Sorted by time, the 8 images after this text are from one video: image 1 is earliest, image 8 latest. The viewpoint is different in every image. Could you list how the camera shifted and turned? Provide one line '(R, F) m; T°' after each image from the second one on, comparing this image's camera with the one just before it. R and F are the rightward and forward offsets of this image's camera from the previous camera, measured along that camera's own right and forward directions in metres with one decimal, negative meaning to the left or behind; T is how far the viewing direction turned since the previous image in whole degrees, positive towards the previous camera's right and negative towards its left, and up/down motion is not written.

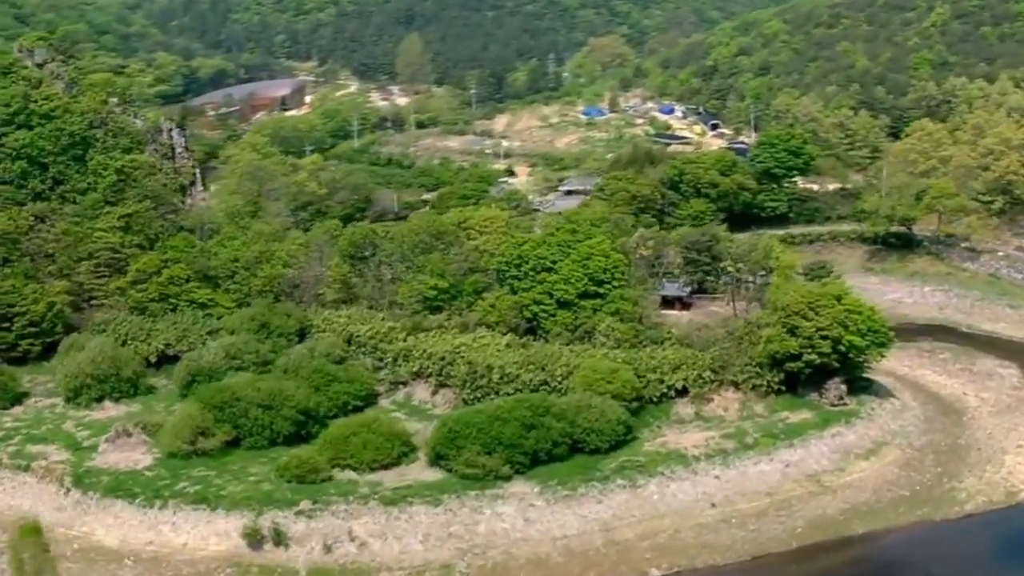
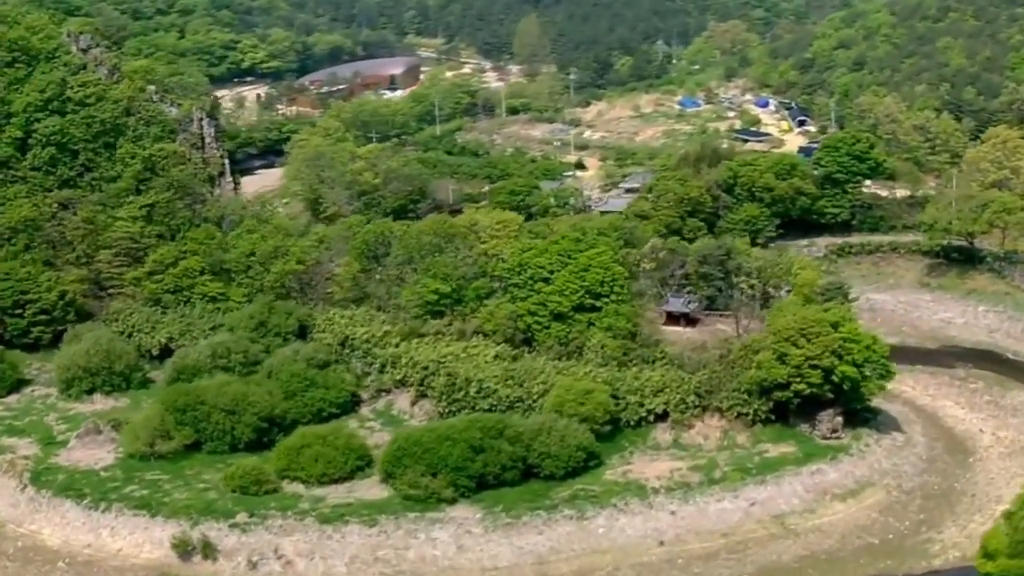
(+4.5, +1.4) m; -7°
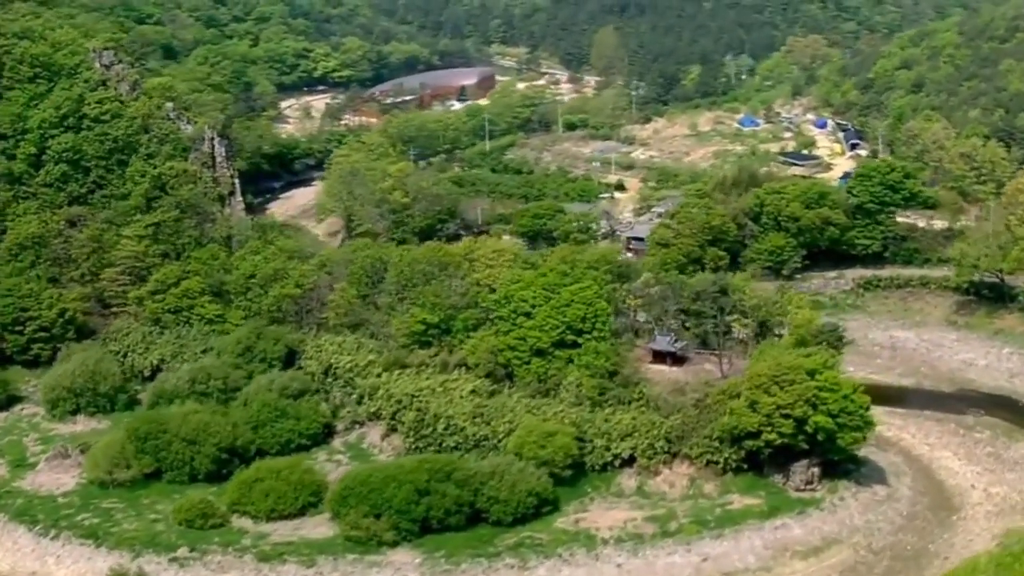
(+3.4, +0.9) m; -5°
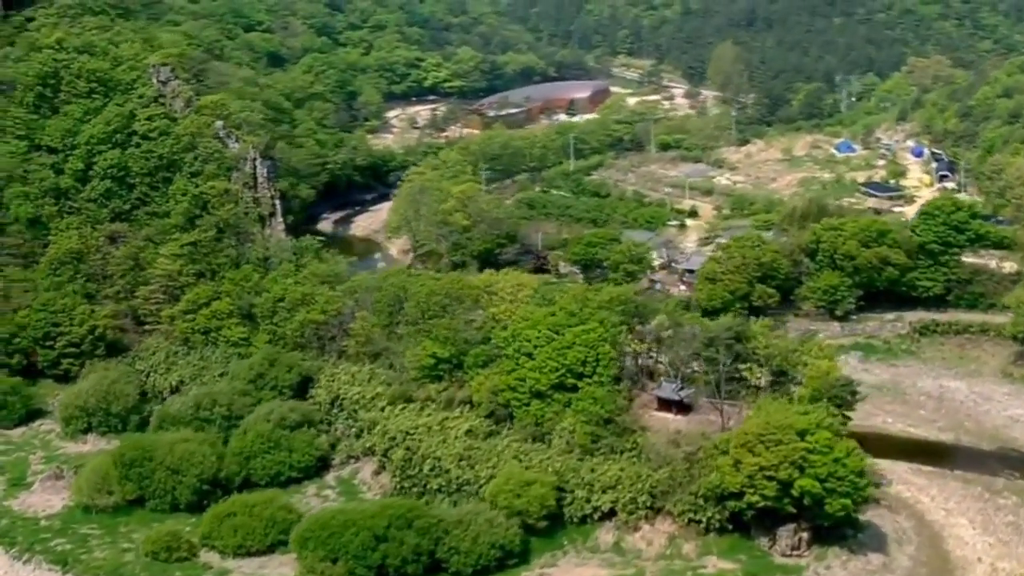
(+3.8, +1.1) m; -7°
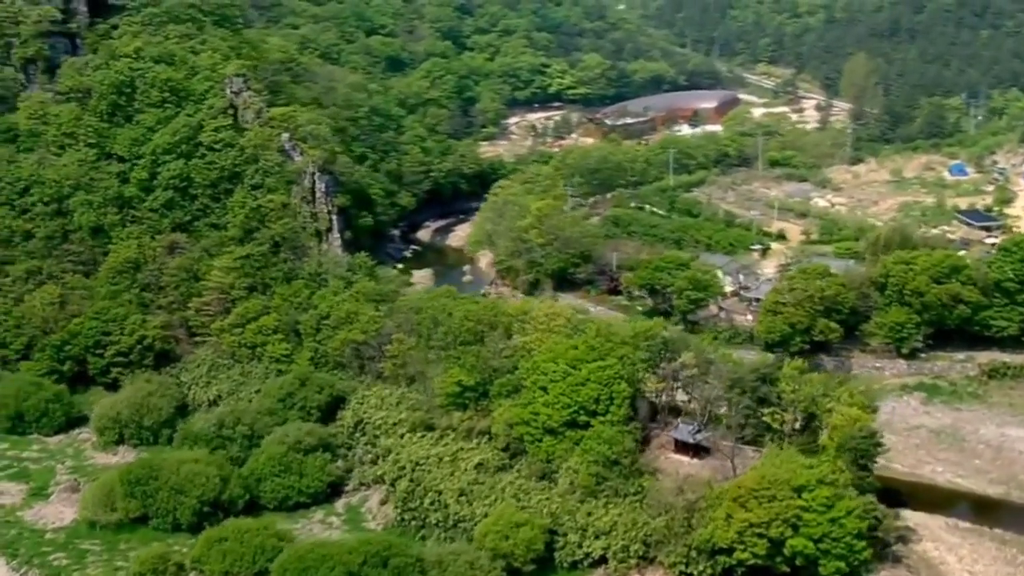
(+3.6, +1.0) m; -7°
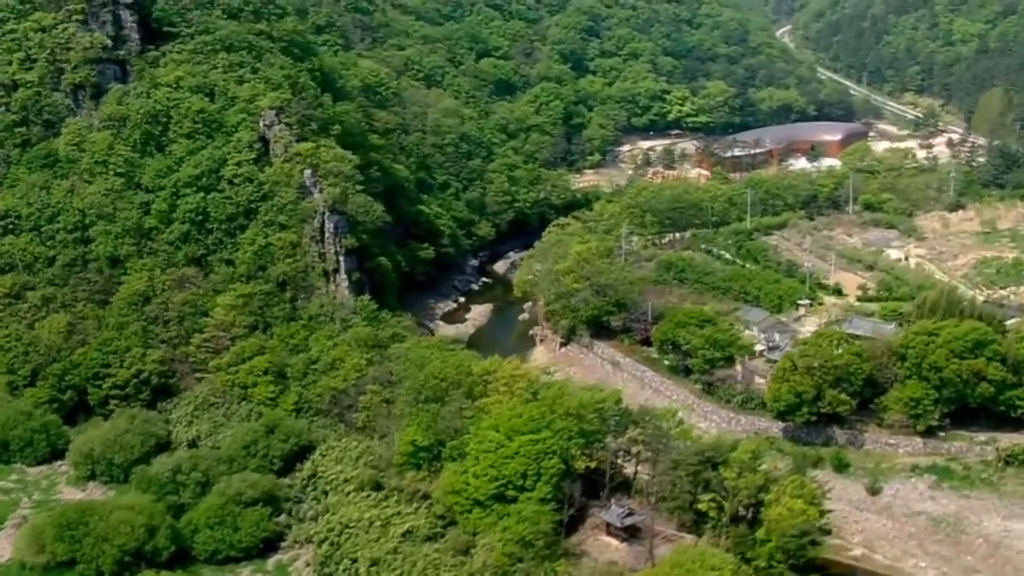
(+5.8, +1.7) m; -9°
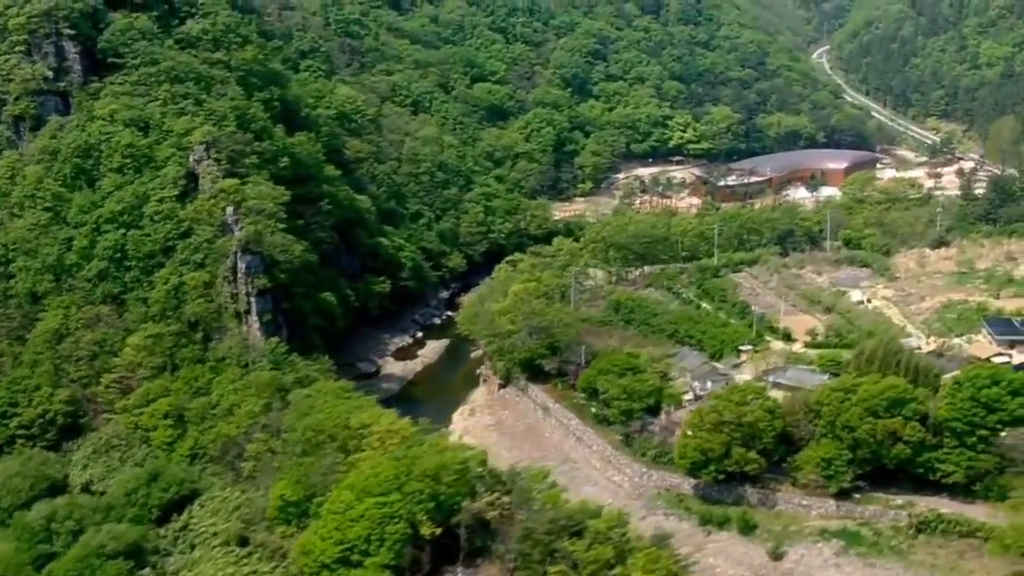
(+4.6, +1.3) m; -4°
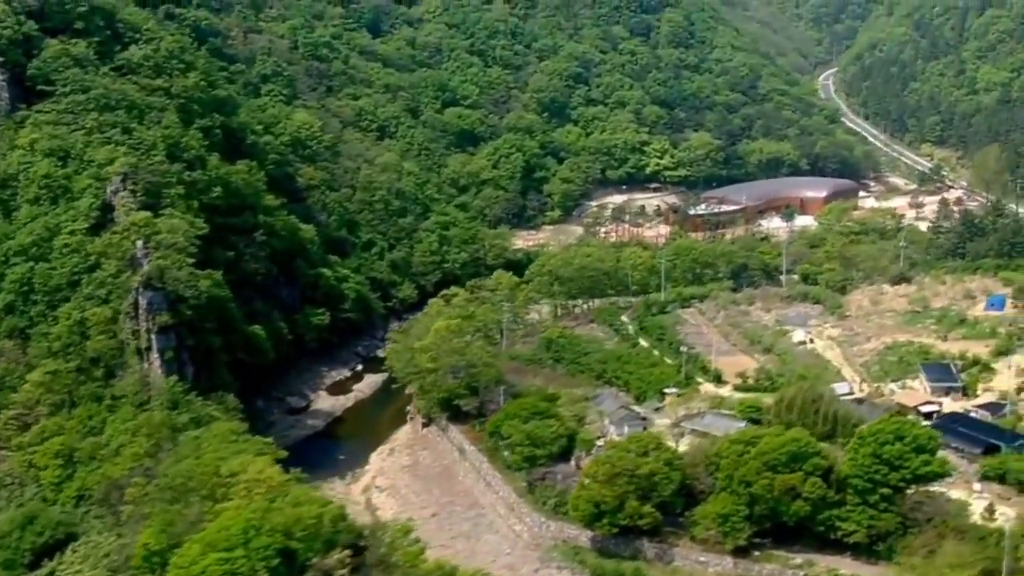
(+3.7, +1.2) m; -3°
